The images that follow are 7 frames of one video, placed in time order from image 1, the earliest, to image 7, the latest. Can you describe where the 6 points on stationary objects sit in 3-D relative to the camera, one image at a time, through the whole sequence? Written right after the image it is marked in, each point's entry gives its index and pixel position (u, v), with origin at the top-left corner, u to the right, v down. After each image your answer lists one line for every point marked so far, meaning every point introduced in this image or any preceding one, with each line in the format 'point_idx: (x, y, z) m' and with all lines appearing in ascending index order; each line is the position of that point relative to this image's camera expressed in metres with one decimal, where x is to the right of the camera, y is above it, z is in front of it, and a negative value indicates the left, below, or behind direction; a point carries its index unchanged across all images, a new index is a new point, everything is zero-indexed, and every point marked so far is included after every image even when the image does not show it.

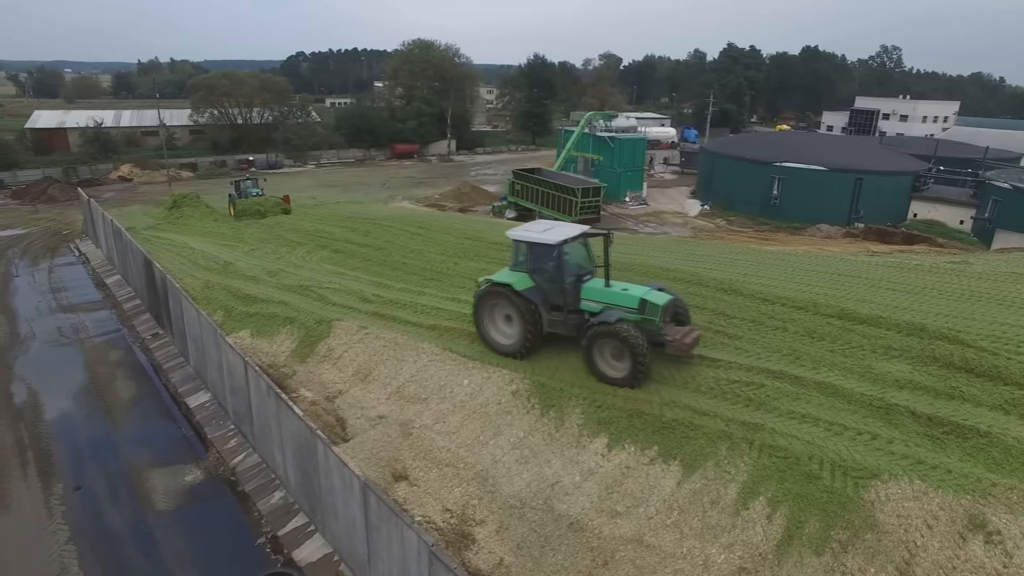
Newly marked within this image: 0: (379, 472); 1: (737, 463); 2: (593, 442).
0: (-1.6, -2.2, +7.3) m
1: (+2.3, -1.8, +6.2) m
2: (+0.9, -1.7, +6.9) m
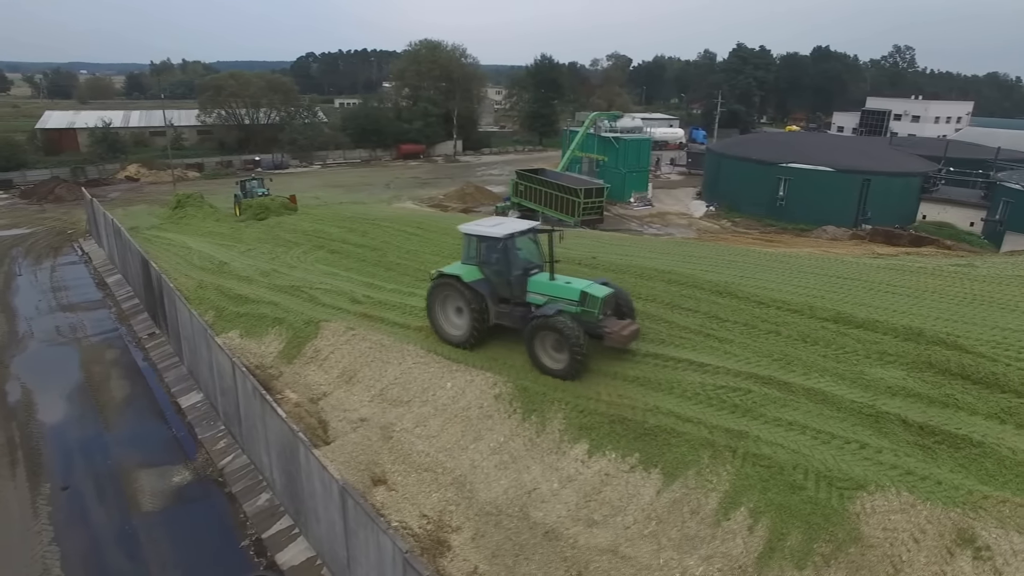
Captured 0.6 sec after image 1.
0: (-1.8, -2.2, +7.2) m
1: (+2.0, -1.8, +6.0) m
2: (+0.7, -1.8, +6.7) m
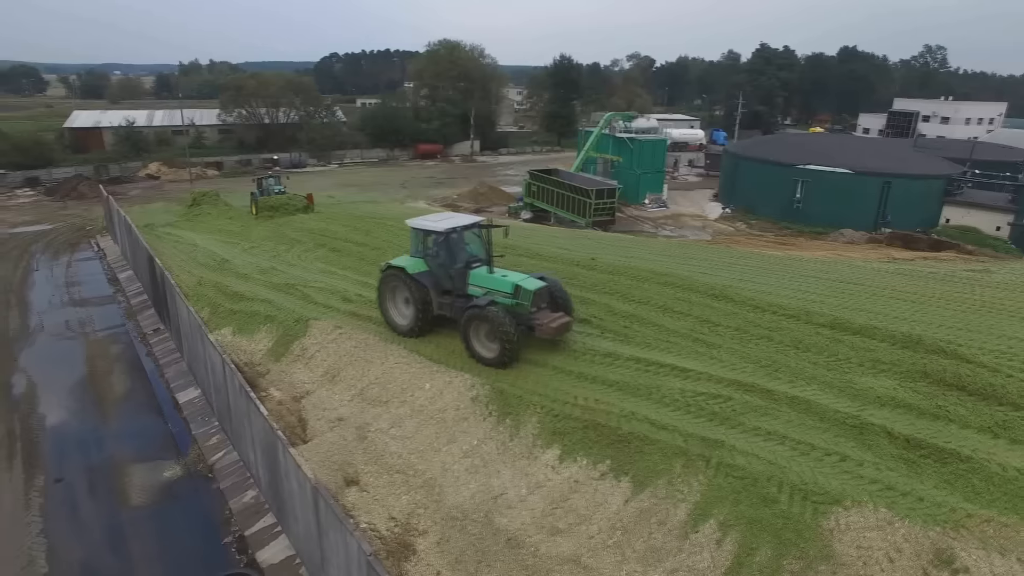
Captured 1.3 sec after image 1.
0: (-2.1, -2.2, +7.1) m
1: (+1.7, -1.8, +5.8) m
2: (+0.4, -1.8, +6.6) m
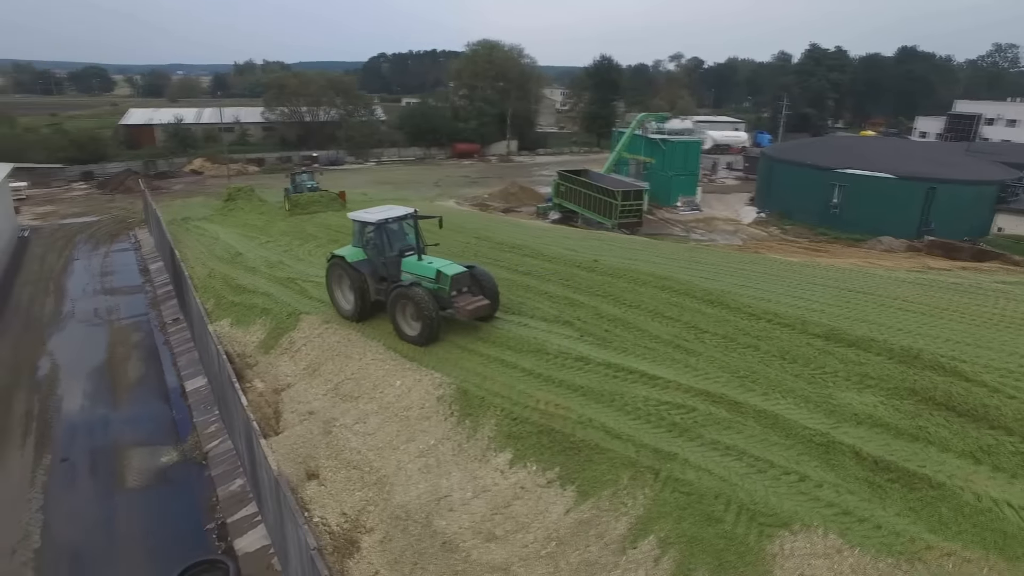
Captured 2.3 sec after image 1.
0: (-2.6, -2.1, +7.1) m
1: (+1.1, -1.9, +5.5) m
2: (-0.1, -1.8, +6.4) m
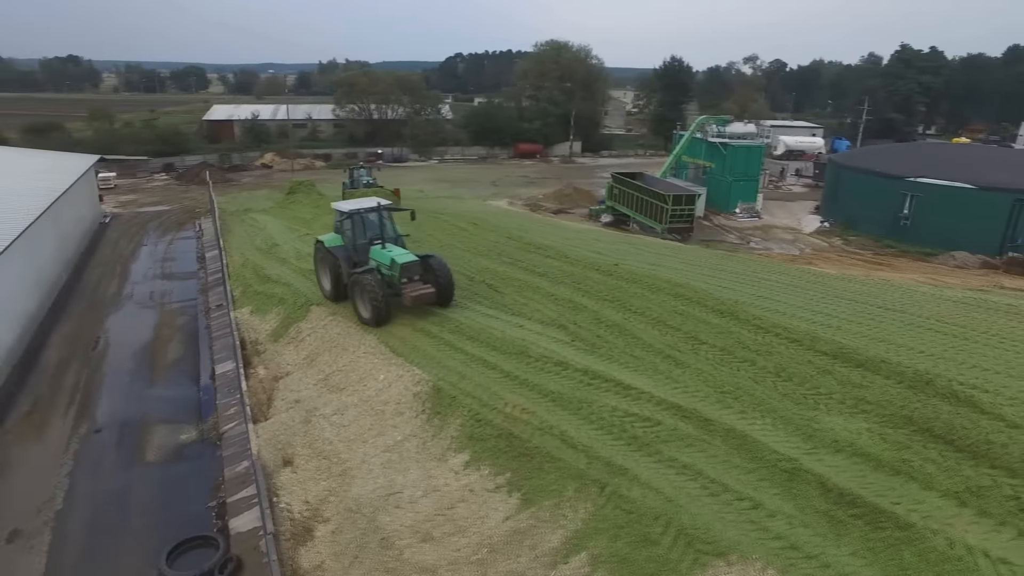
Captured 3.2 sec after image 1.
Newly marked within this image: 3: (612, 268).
0: (-2.9, -2.0, +7.3) m
1: (+0.6, -1.9, +5.3) m
2: (-0.6, -1.7, +6.3) m
3: (+2.0, +0.4, +11.9) m
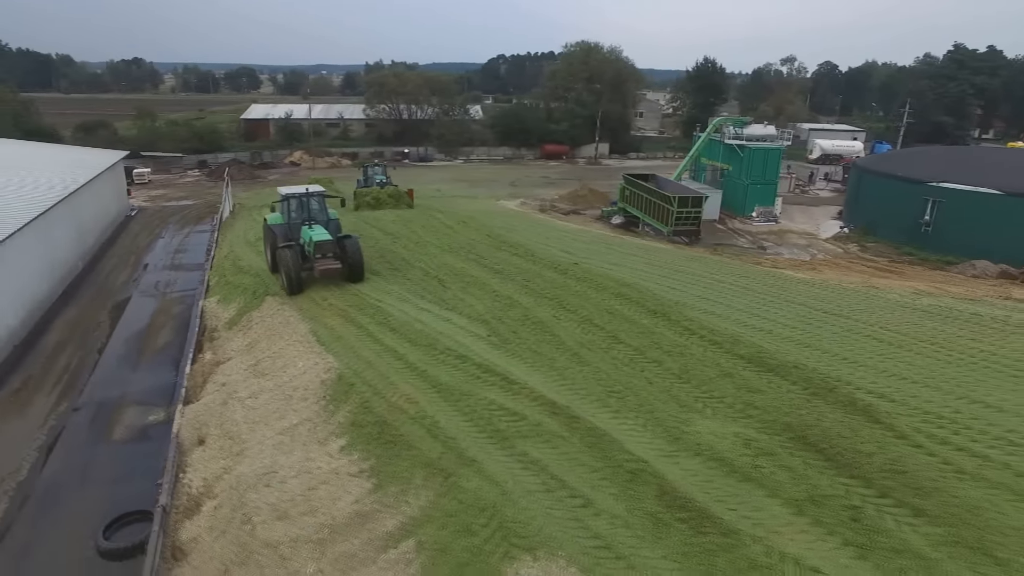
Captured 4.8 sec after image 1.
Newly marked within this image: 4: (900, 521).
0: (-4.1, -1.8, +7.6) m
1: (-0.8, -1.8, +5.3) m
2: (-1.9, -1.6, +6.4) m
3: (+1.1, +0.4, +11.9) m
4: (+2.9, -1.8, +4.6) m
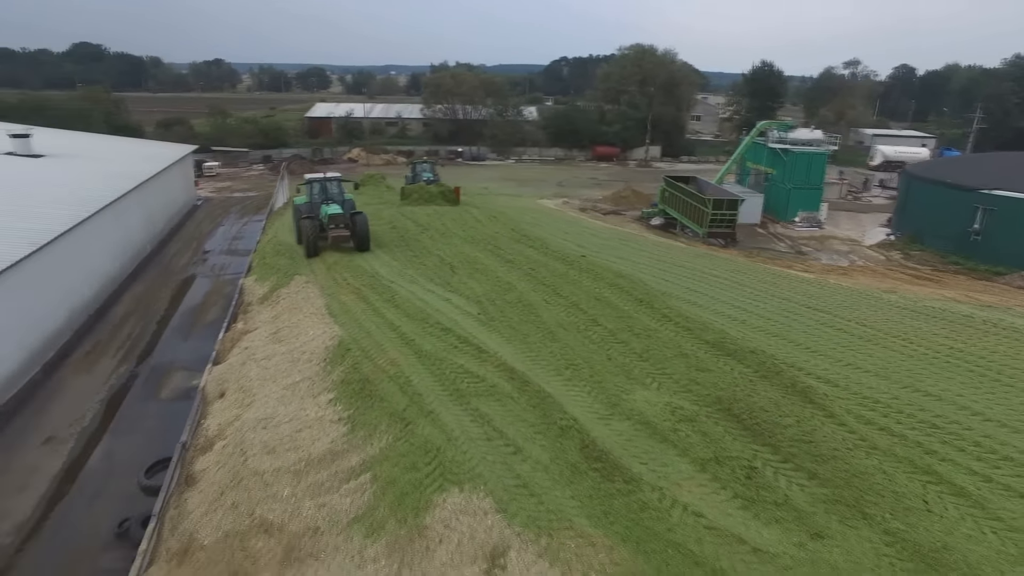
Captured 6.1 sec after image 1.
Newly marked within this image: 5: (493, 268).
0: (-4.4, -1.4, +8.8) m
1: (-1.3, -1.5, +6.2) m
2: (-2.3, -1.3, +7.4) m
3: (+1.3, +0.6, +12.5) m
4: (+2.3, -1.6, +5.1) m
5: (-0.3, +0.4, +11.8) m
